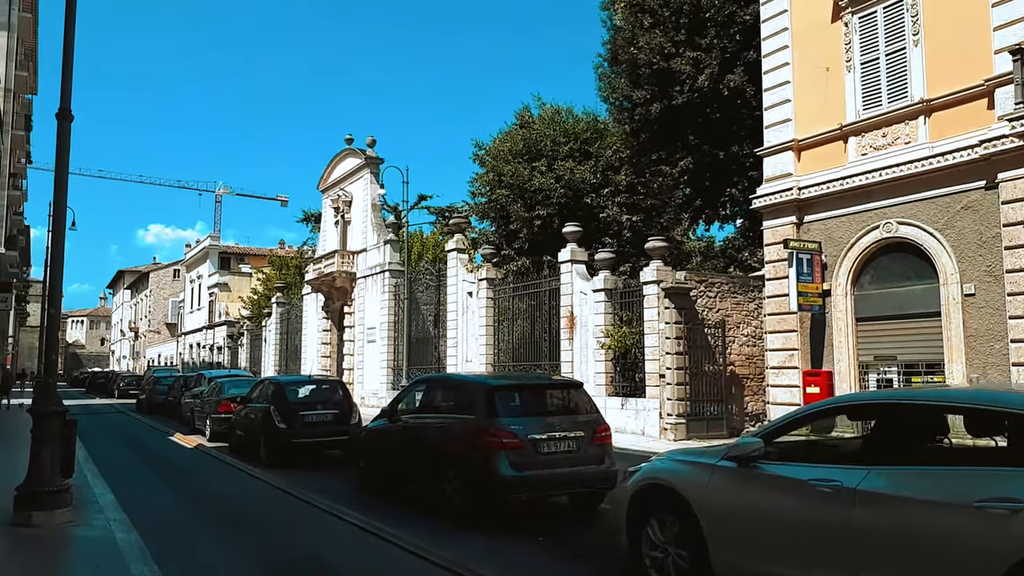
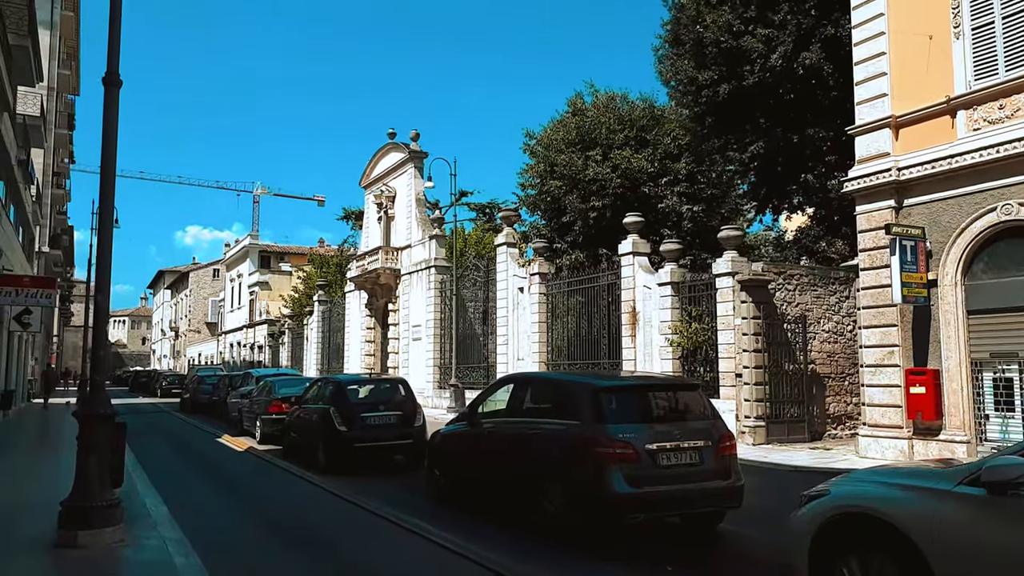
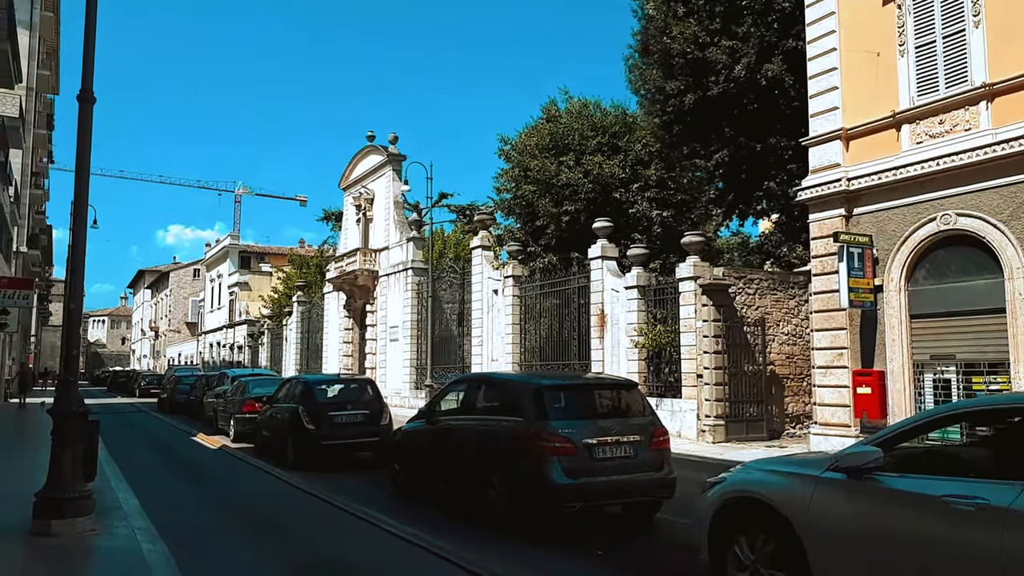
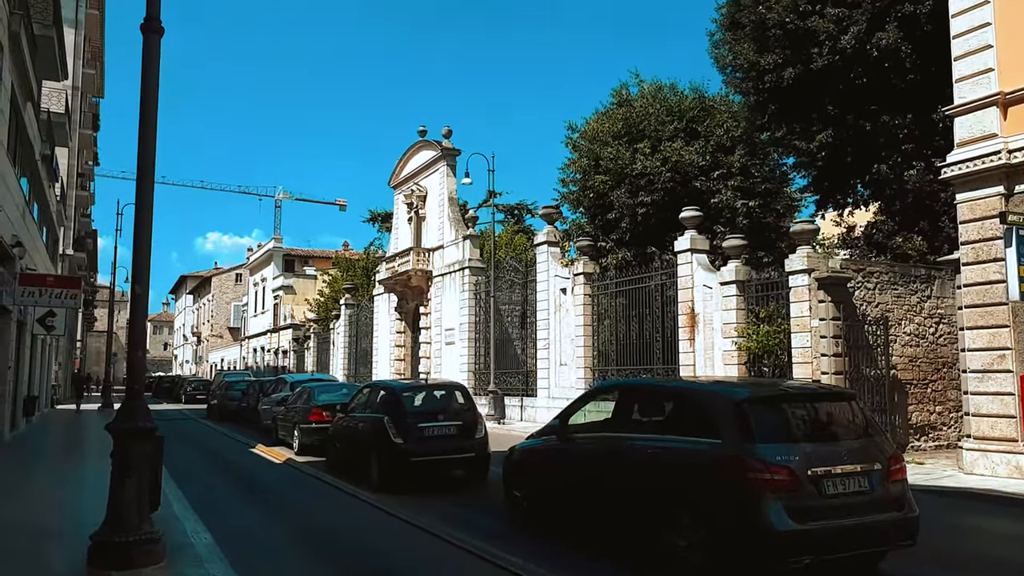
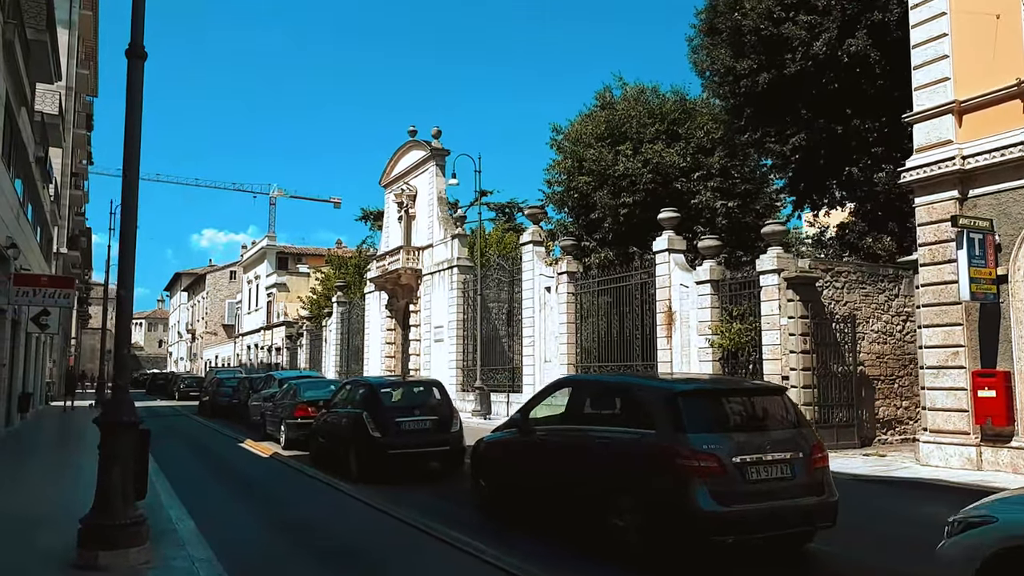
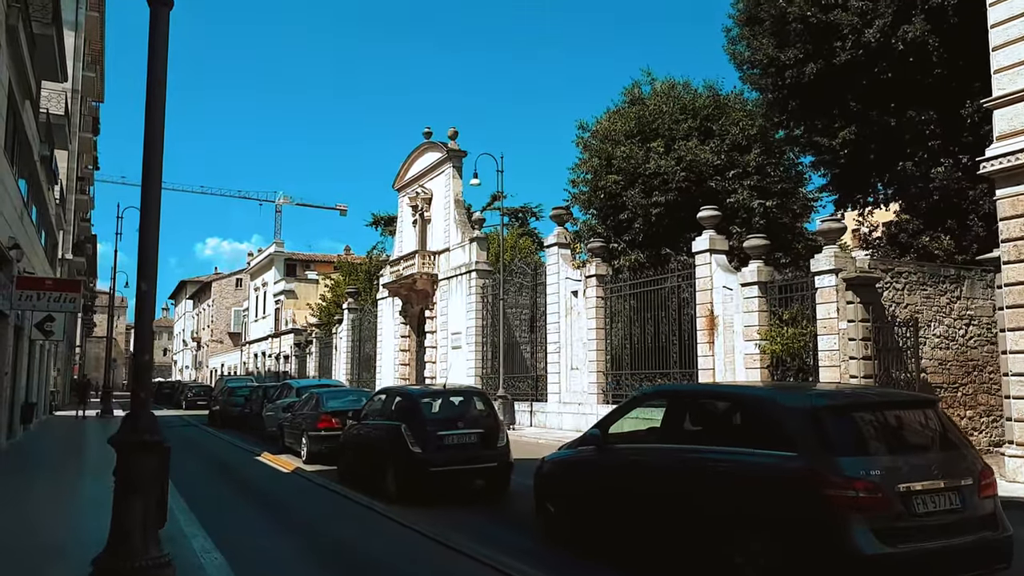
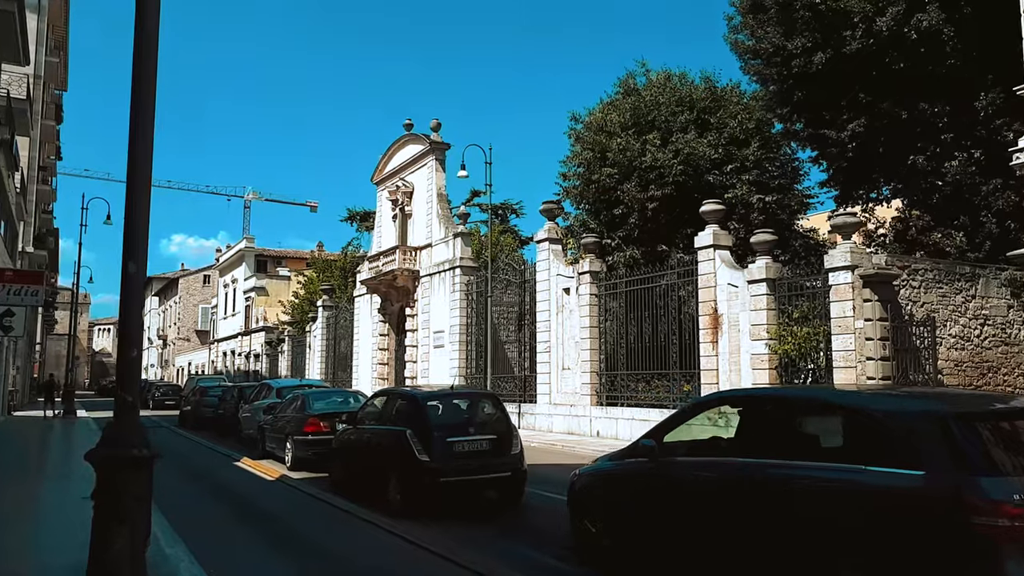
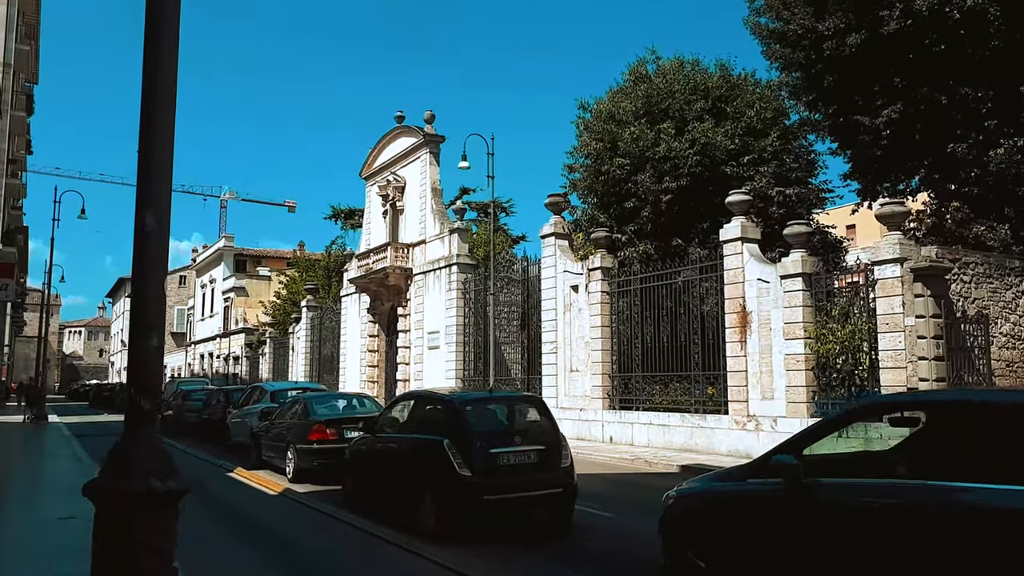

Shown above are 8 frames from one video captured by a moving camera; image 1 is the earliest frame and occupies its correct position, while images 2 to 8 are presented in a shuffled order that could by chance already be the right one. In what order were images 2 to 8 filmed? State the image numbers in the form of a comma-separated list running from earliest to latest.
3, 2, 5, 4, 6, 7, 8
